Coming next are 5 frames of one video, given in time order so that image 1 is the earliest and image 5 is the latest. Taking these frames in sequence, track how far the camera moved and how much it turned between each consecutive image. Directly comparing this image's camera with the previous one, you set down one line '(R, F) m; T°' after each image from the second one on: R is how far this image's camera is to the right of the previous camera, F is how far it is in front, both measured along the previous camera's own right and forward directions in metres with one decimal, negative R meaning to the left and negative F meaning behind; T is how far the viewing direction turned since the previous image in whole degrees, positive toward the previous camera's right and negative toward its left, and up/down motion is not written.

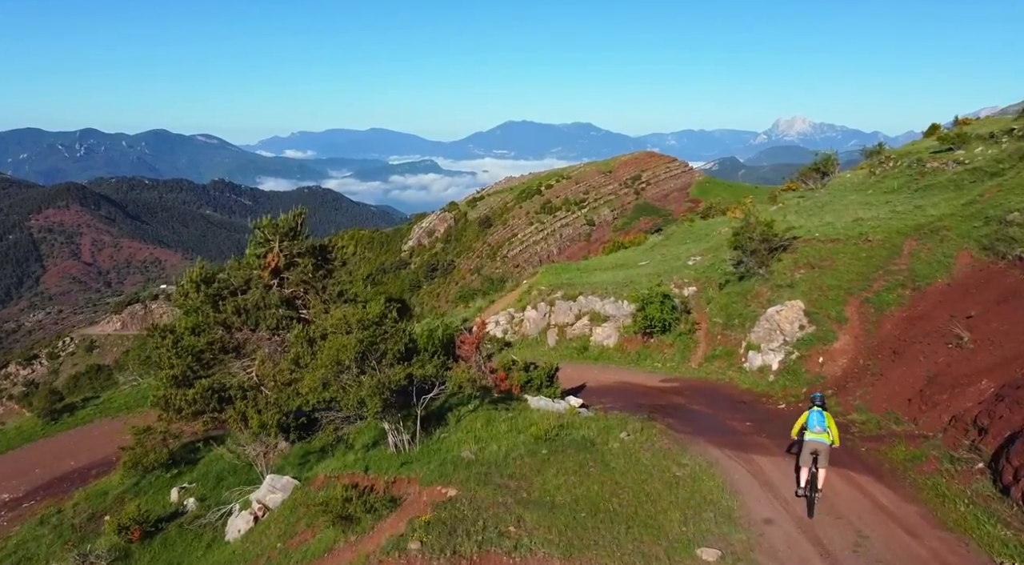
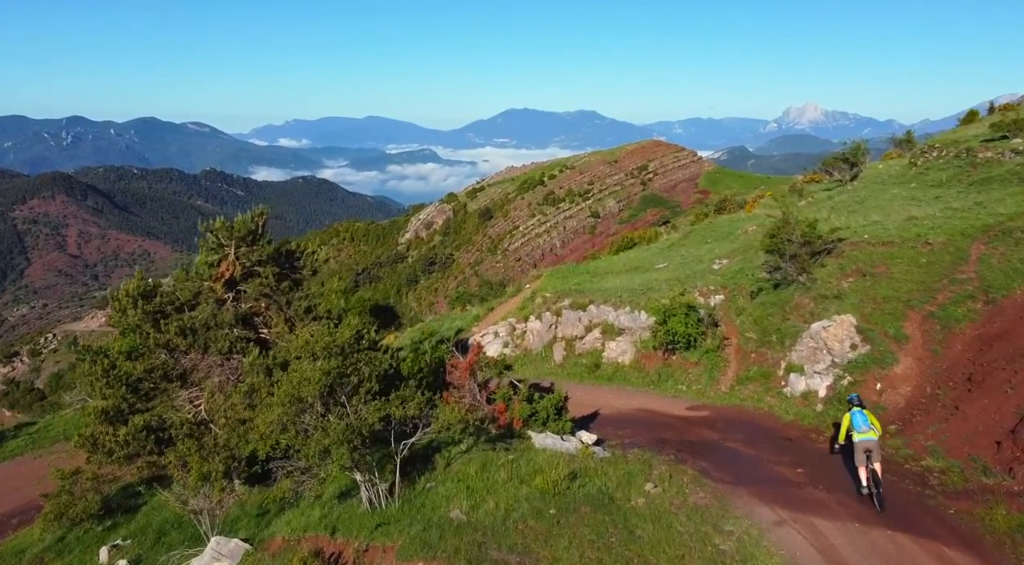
(0.0, +3.1) m; 0°
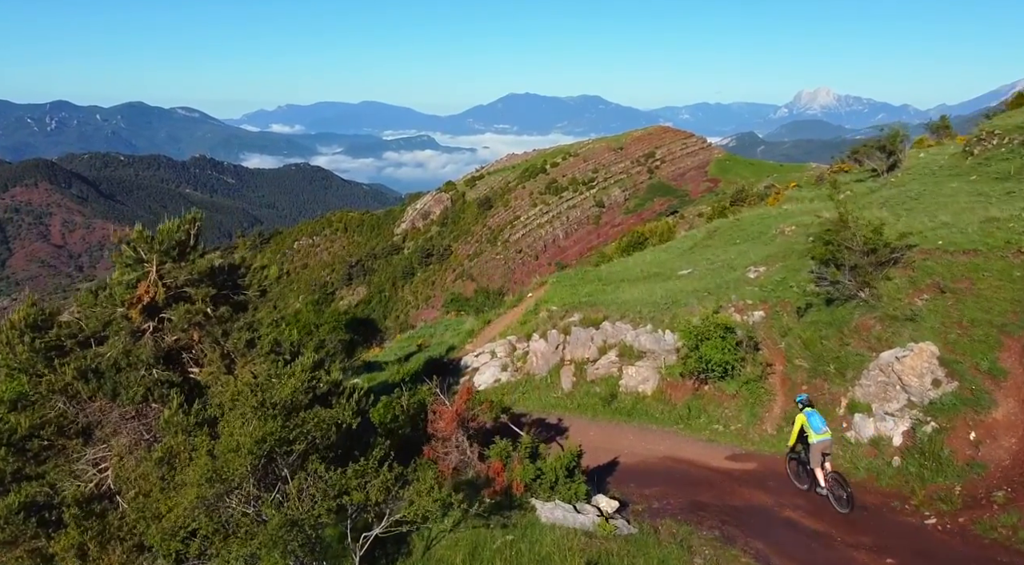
(0.0, +3.5) m; 0°
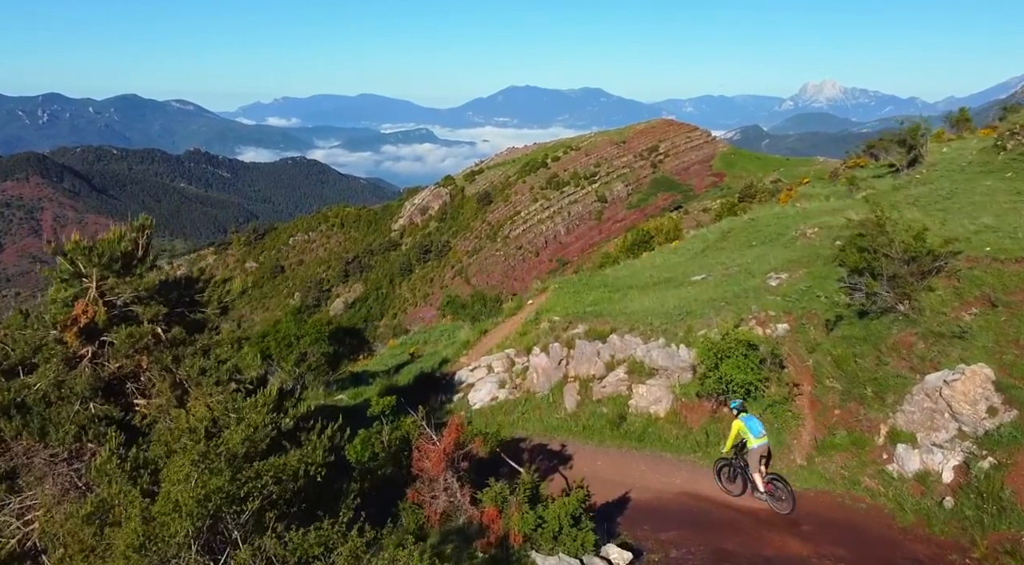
(+0.1, +1.7) m; 0°
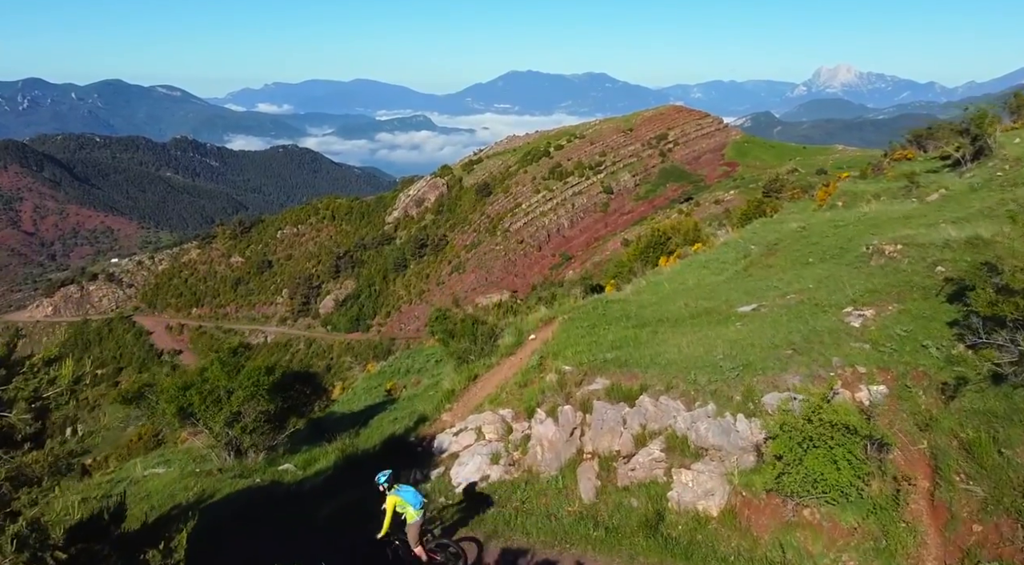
(+0.1, +4.4) m; 0°
